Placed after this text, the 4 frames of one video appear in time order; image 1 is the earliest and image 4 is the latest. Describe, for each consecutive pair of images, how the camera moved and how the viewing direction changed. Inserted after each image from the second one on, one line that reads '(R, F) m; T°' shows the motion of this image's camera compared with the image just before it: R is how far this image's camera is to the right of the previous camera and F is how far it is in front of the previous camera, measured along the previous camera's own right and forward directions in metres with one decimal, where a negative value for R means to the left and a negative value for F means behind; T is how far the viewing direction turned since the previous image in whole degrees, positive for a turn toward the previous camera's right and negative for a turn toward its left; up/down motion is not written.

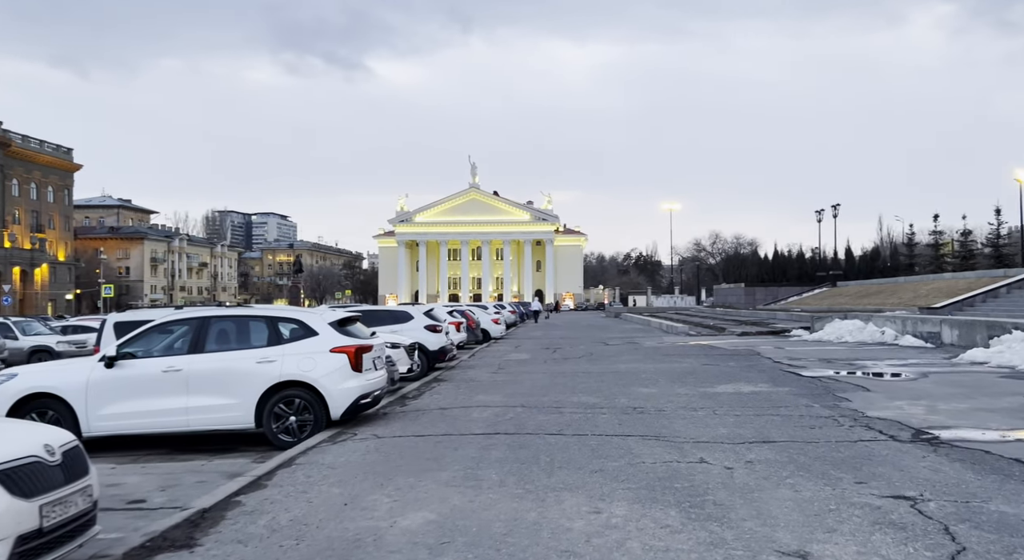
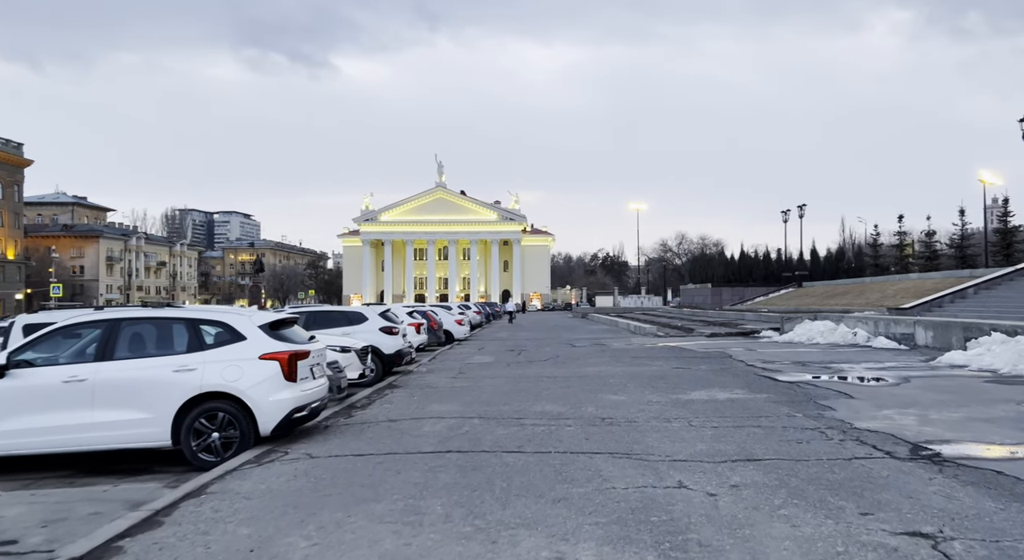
(+0.1, +1.0) m; +2°
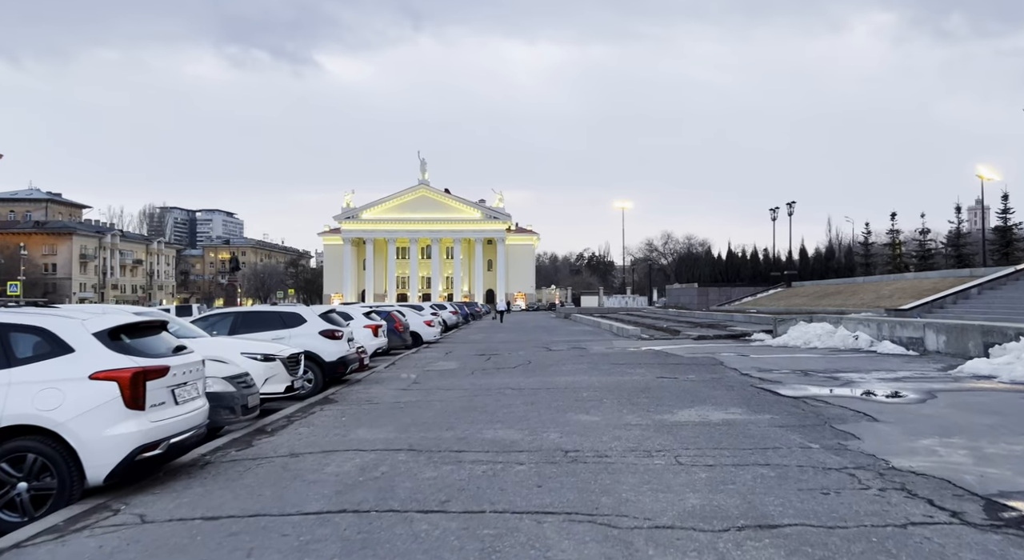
(+0.5, +2.1) m; +1°
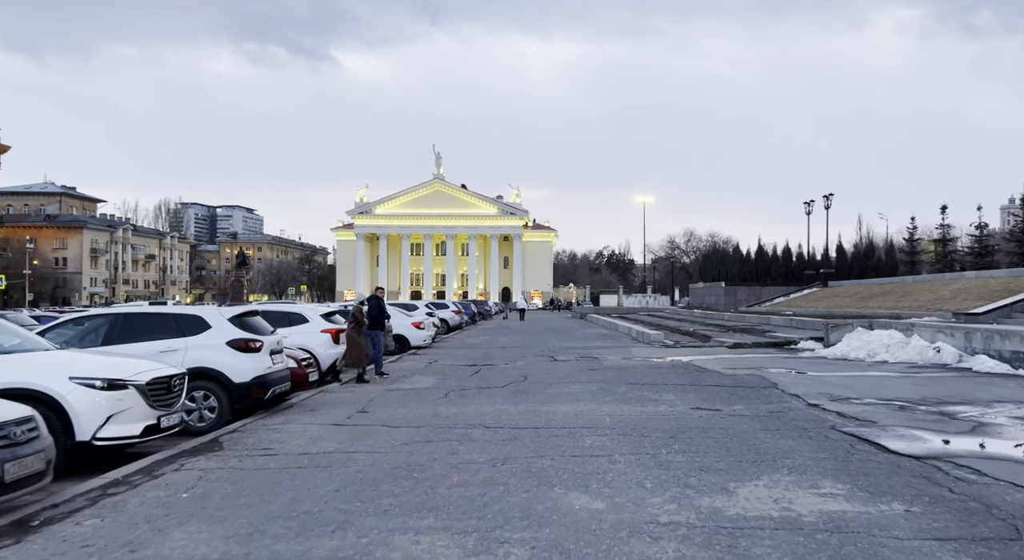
(+0.5, +3.9) m; -1°
